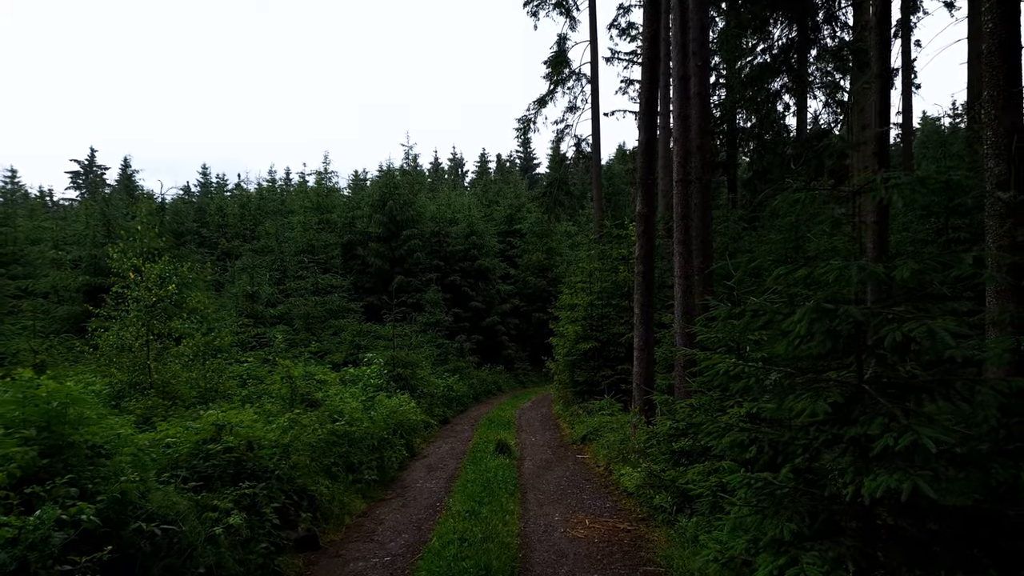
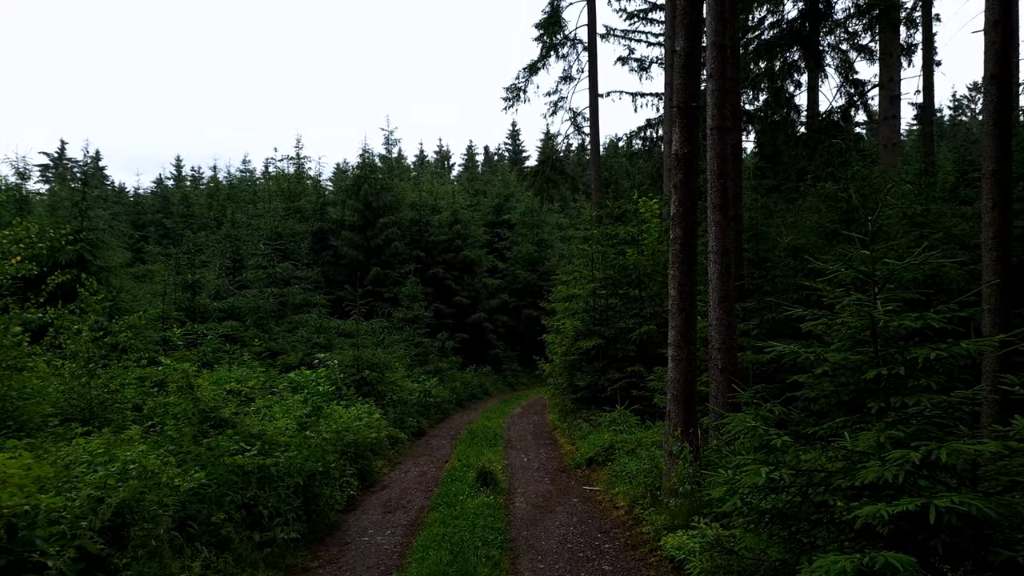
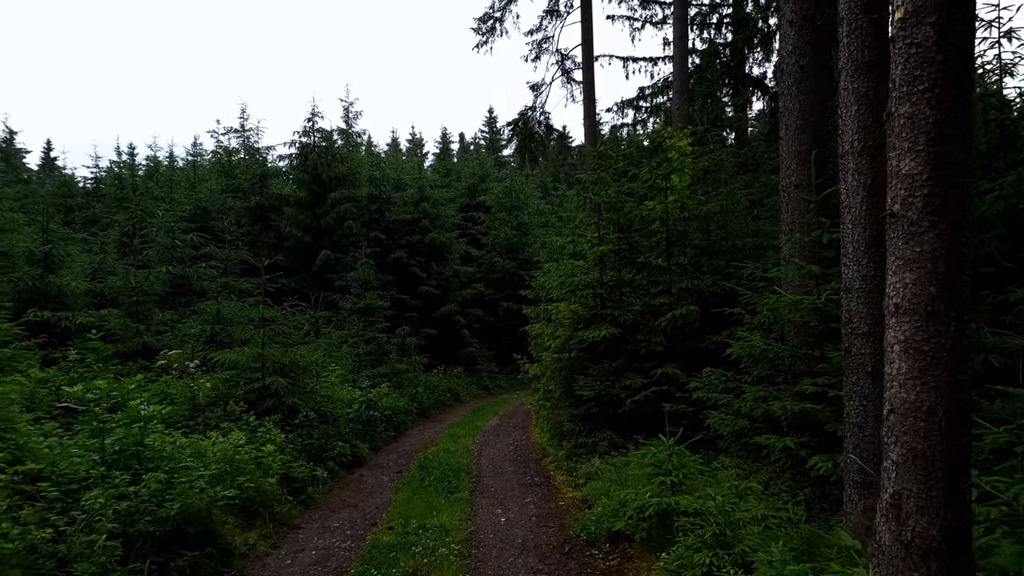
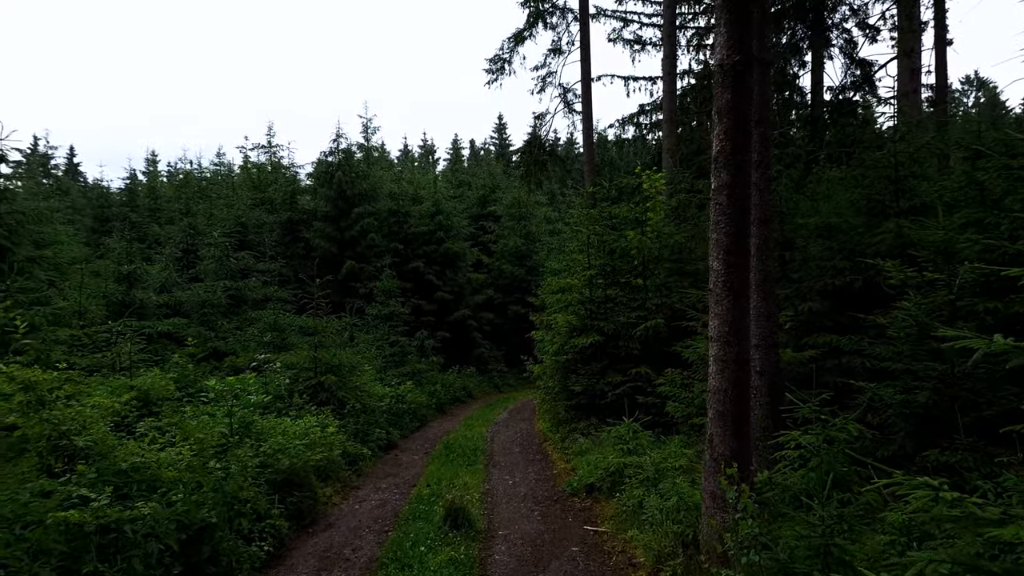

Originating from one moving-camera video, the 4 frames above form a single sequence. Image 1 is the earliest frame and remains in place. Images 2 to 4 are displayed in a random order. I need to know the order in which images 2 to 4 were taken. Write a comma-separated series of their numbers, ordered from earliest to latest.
2, 4, 3
